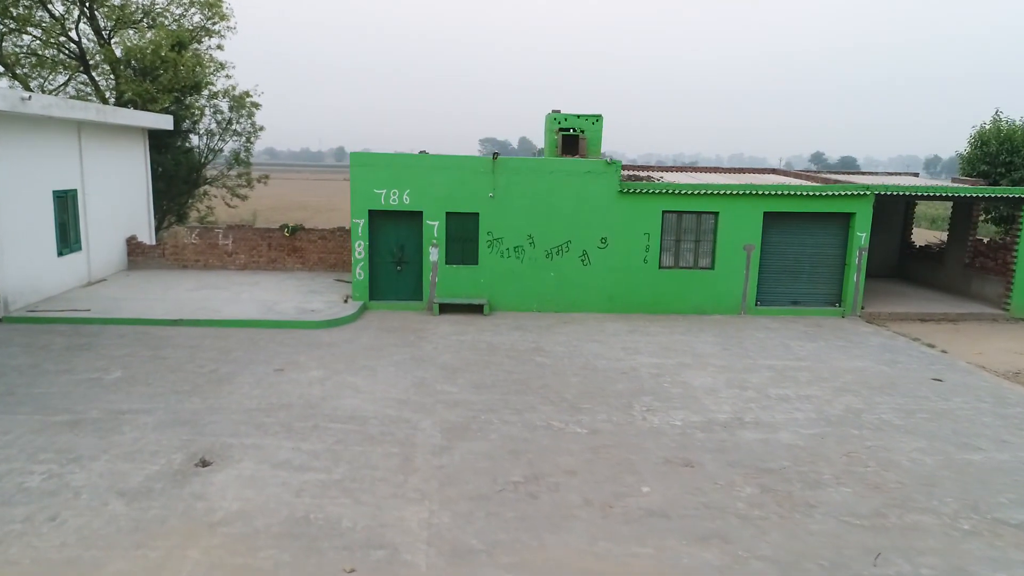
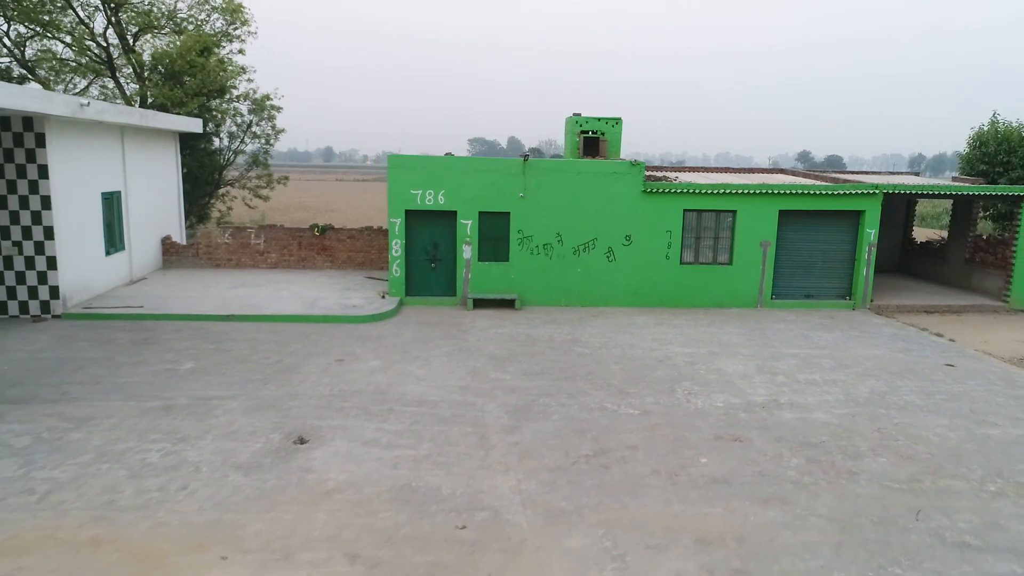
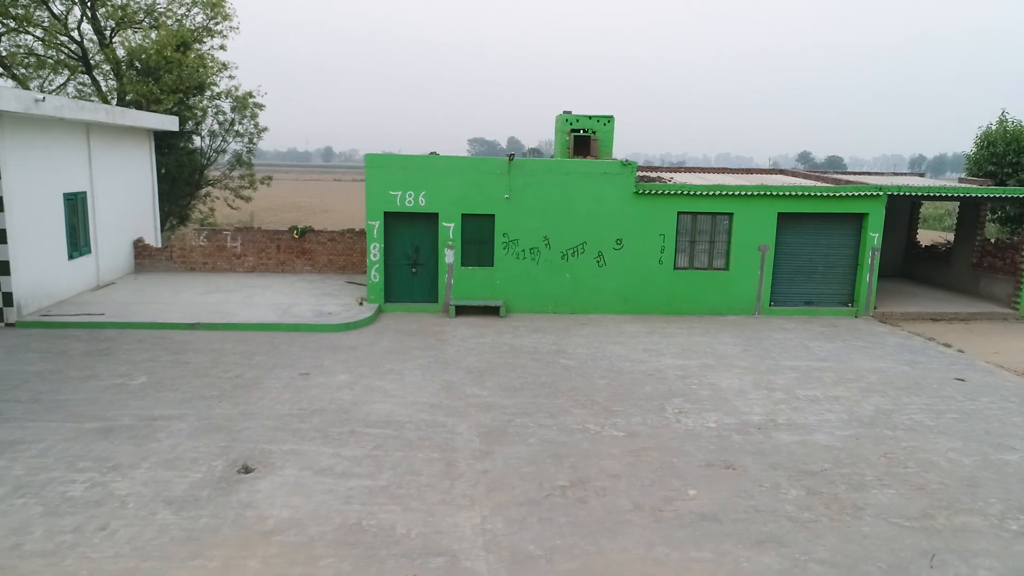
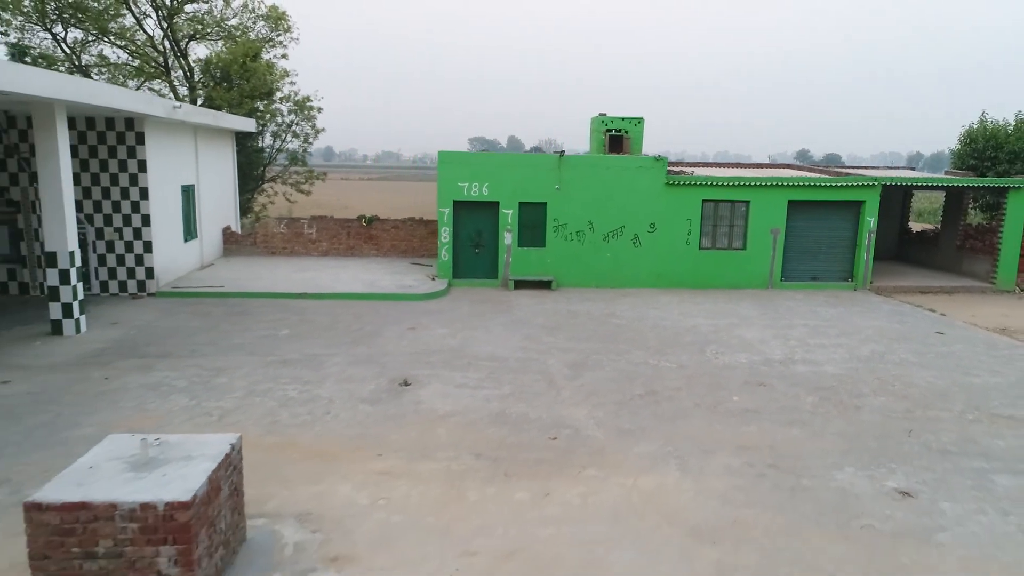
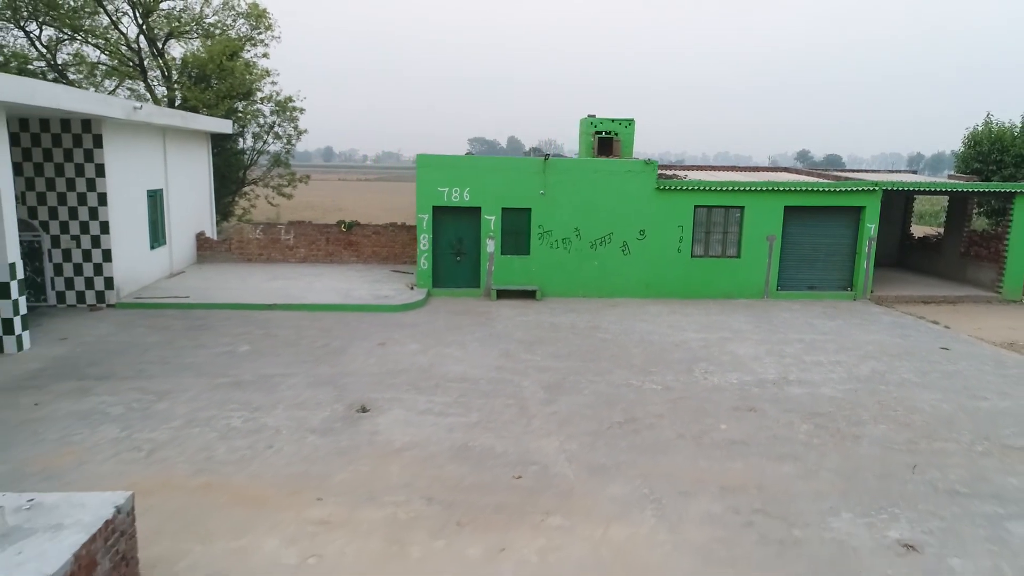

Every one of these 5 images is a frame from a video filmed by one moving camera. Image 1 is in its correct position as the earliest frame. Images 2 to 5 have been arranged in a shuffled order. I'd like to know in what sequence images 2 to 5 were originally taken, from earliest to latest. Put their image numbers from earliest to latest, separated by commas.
3, 2, 5, 4
